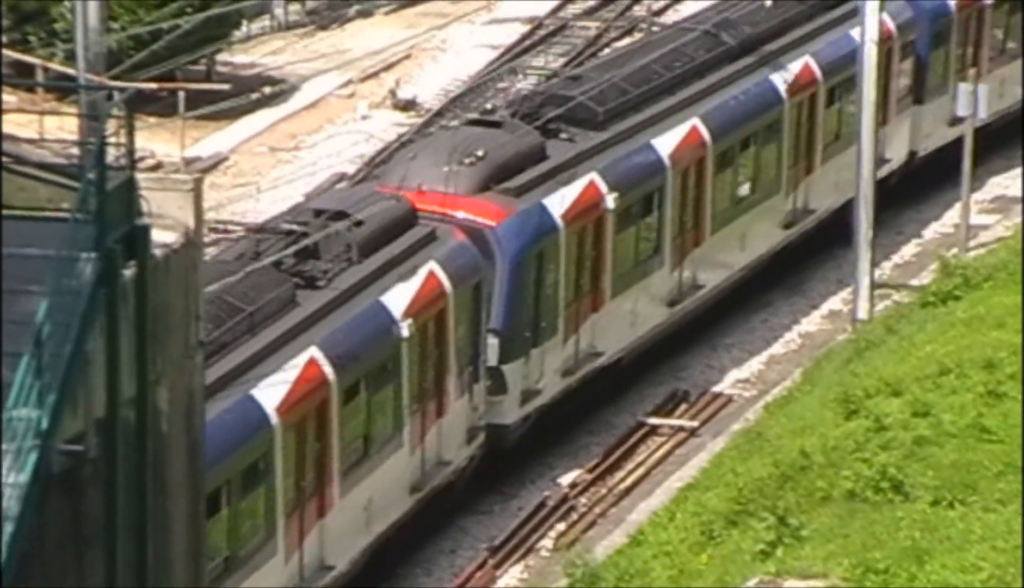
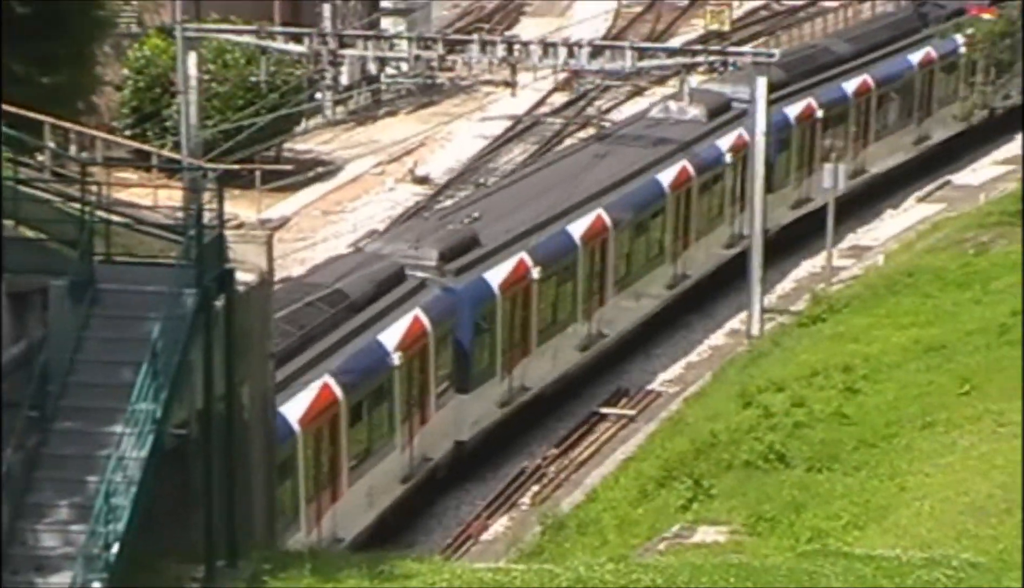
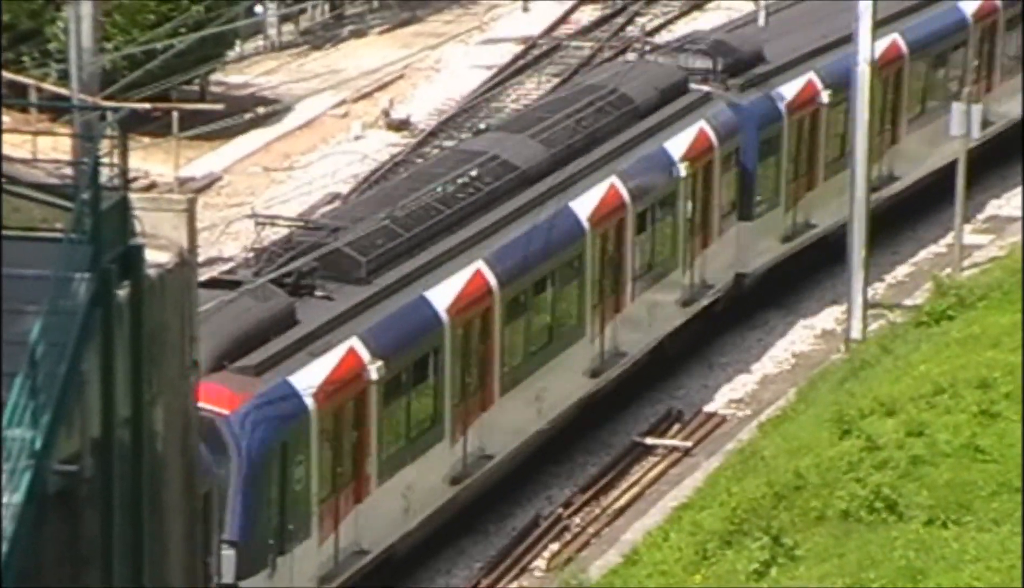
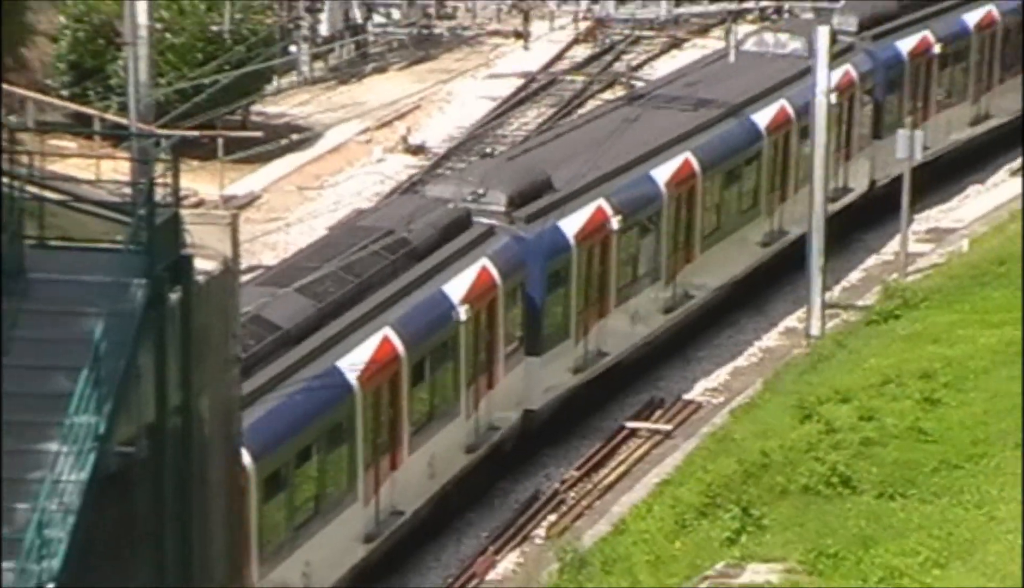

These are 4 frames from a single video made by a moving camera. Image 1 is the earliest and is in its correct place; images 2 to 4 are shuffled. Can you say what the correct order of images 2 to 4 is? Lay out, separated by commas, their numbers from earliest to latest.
3, 4, 2
